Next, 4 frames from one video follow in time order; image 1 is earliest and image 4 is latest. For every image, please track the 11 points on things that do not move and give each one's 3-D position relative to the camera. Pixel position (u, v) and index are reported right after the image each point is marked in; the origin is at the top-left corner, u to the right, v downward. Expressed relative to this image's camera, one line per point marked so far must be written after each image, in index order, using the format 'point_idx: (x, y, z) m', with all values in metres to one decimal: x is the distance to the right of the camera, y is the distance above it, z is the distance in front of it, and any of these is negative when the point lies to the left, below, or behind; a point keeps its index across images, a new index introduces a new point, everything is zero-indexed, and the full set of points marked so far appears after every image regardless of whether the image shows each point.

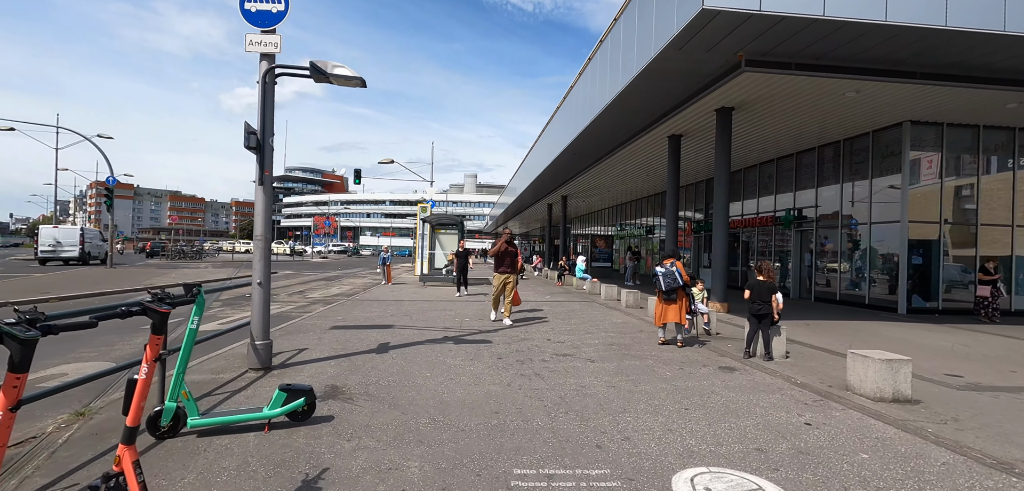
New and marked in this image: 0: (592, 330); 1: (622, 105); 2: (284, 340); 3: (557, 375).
0: (+1.5, -1.6, +8.3) m
1: (+3.5, +4.5, +13.8) m
2: (-3.6, -1.5, +6.9) m
3: (+0.5, -1.6, +5.3) m
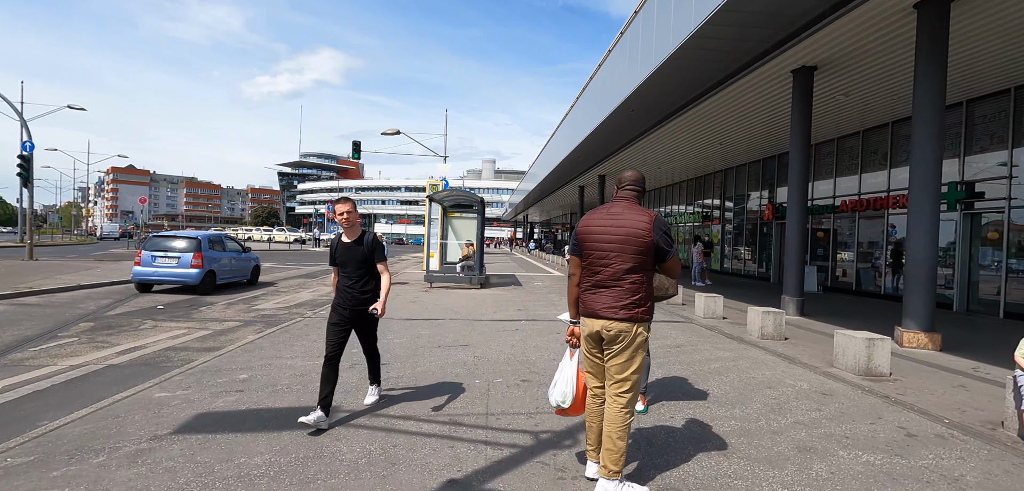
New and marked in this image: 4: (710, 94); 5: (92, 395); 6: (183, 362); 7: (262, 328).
0: (+2.3, -1.5, +3.4) m
1: (+4.6, +4.7, +8.7) m
2: (-2.9, -1.4, +2.3) m
3: (+1.2, -1.5, +0.5) m
4: (+6.1, +4.7, +13.3) m
5: (-4.0, -1.4, +4.1) m
6: (-4.0, -1.4, +5.3) m
7: (-4.3, -1.4, +7.4) m
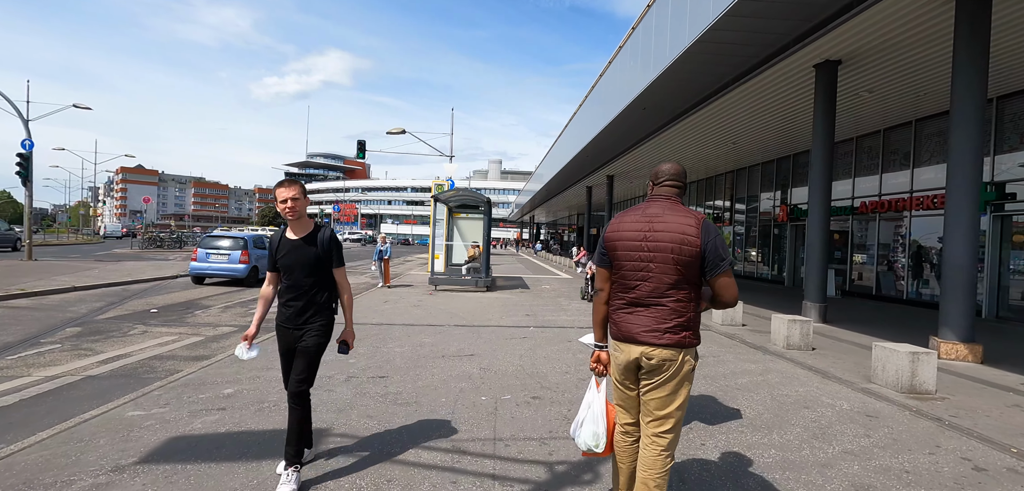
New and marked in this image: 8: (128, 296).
0: (+2.4, -1.6, +3.0) m
1: (+4.7, +4.6, +8.2) m
2: (-2.8, -1.4, +1.9) m
3: (+1.2, -1.6, 0.0) m
4: (+6.4, +4.6, +12.8) m
5: (-3.9, -1.5, +3.8) m
6: (-3.9, -1.4, +4.9) m
7: (-4.1, -1.4, +7.0) m
8: (-8.1, -1.1, +9.2) m
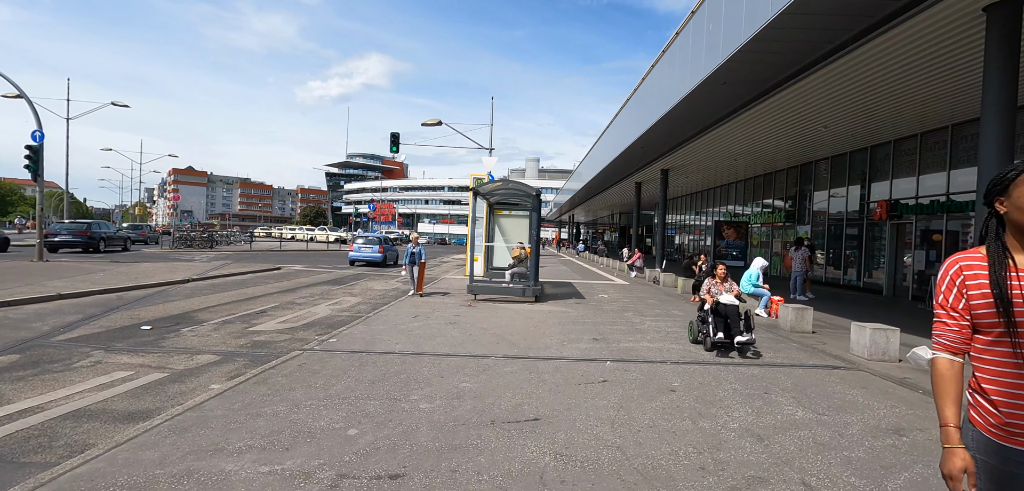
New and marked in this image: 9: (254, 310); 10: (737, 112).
0: (+2.9, -1.7, +0.7) m
1: (+5.7, +4.6, +5.7) m
2: (-2.4, -1.5, 0.0) m
3: (+1.5, -1.7, -2.2) m
4: (+7.7, +4.5, +10.2) m
5: (-3.3, -1.5, +2.0) m
6: (-3.2, -1.5, +3.1) m
7: (-3.3, -1.5, +5.2) m
8: (-7.1, -1.1, +7.7) m
9: (-5.1, -1.3, +8.5) m
10: (+7.8, +4.6, +14.9) m
